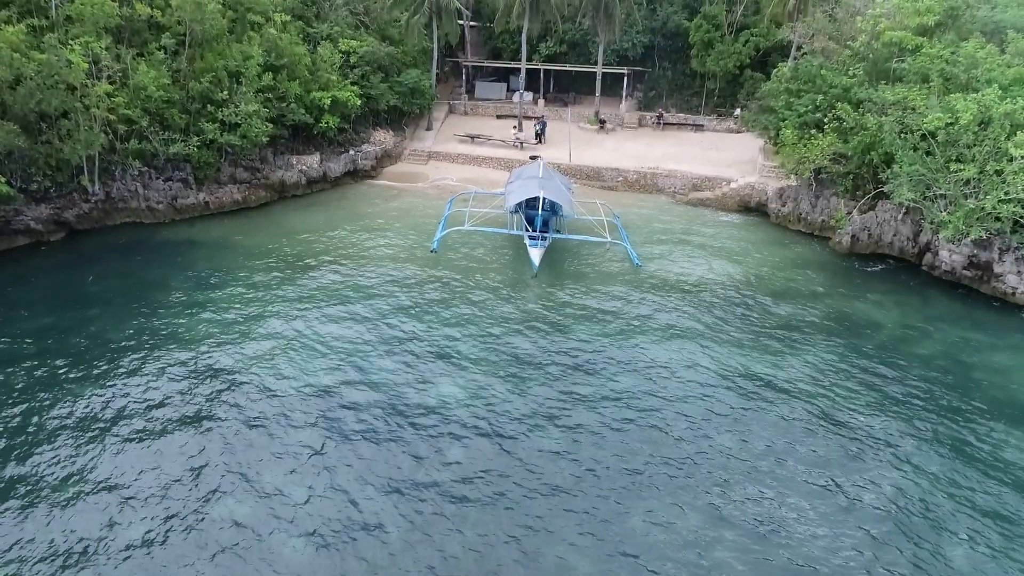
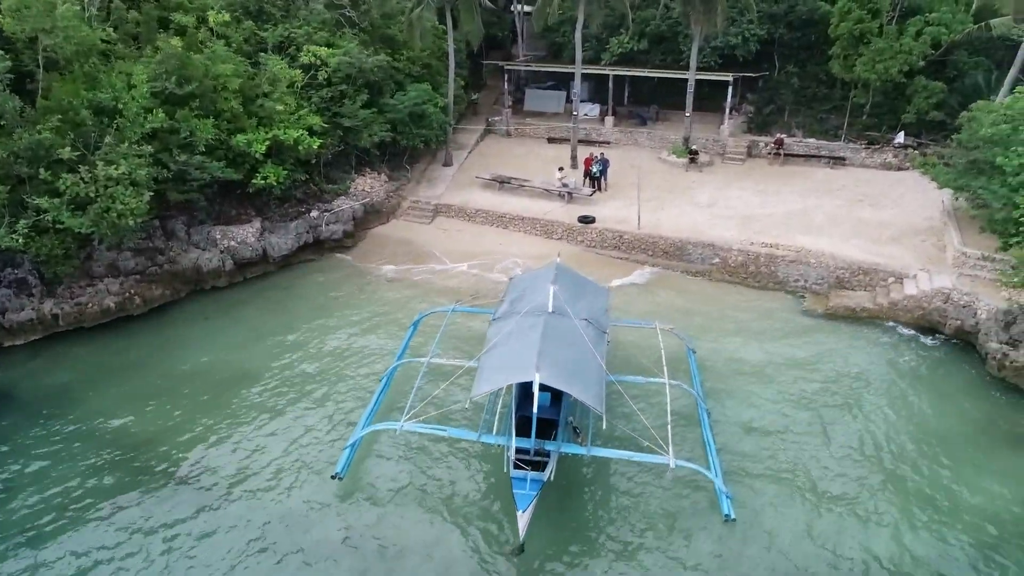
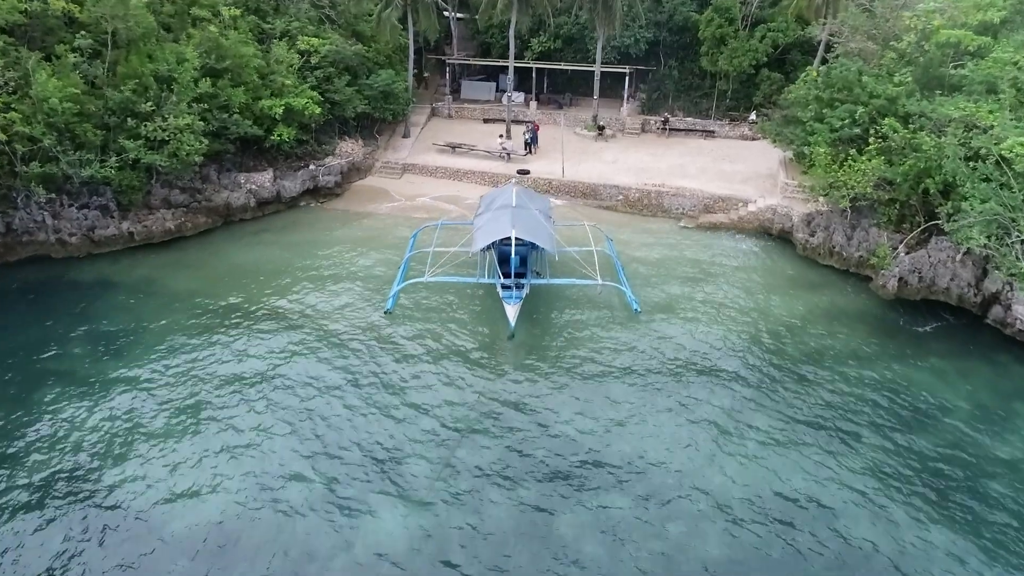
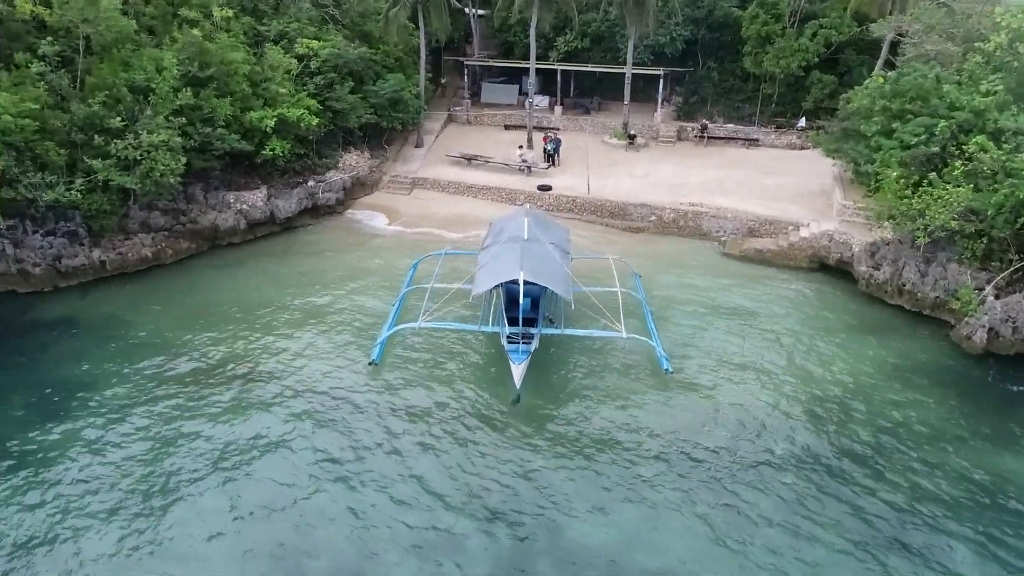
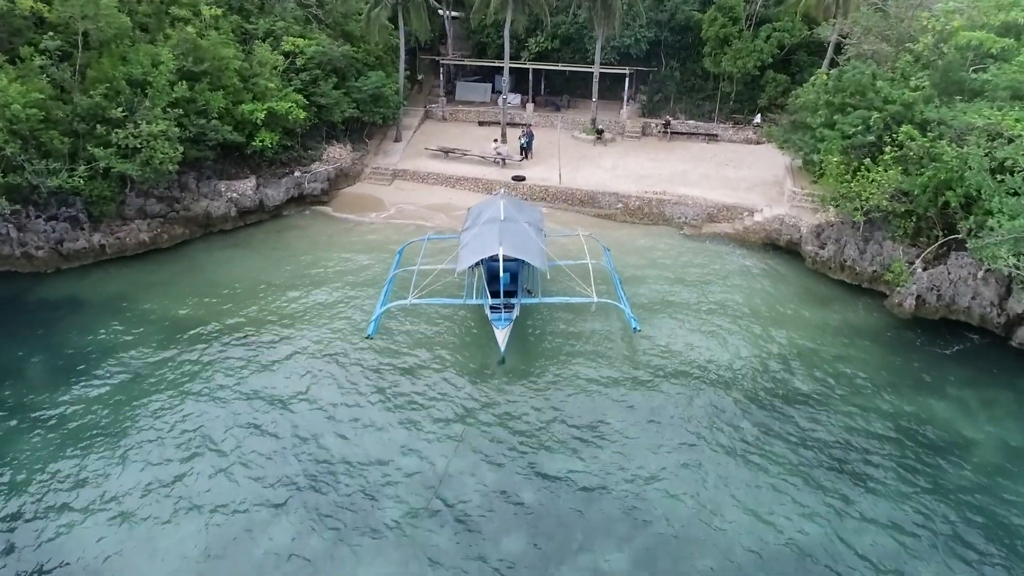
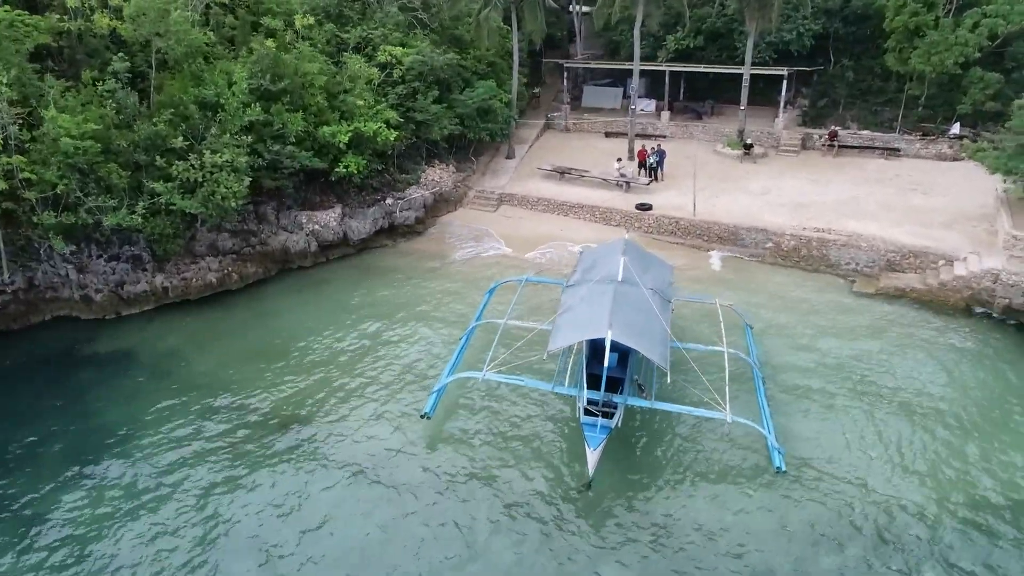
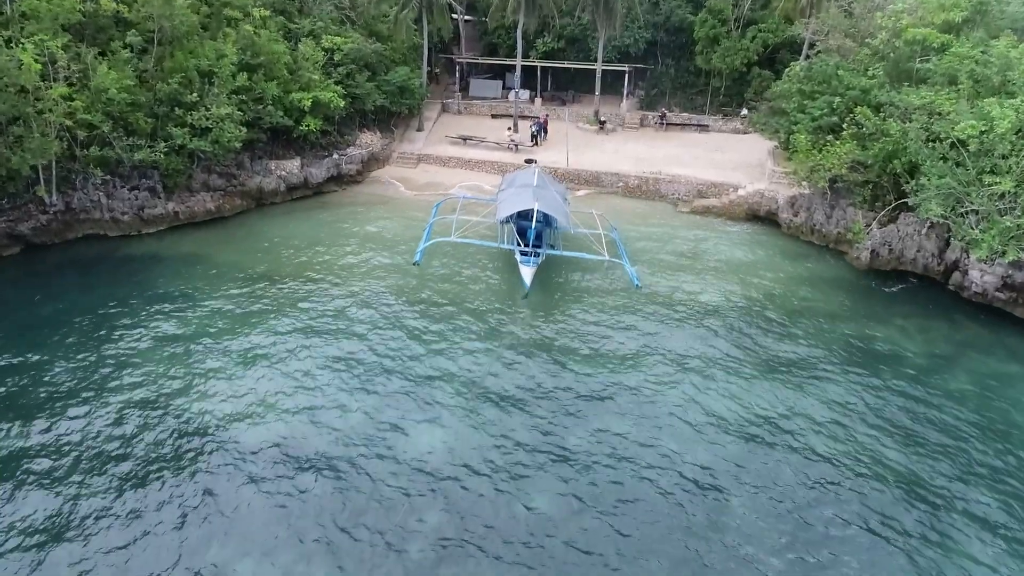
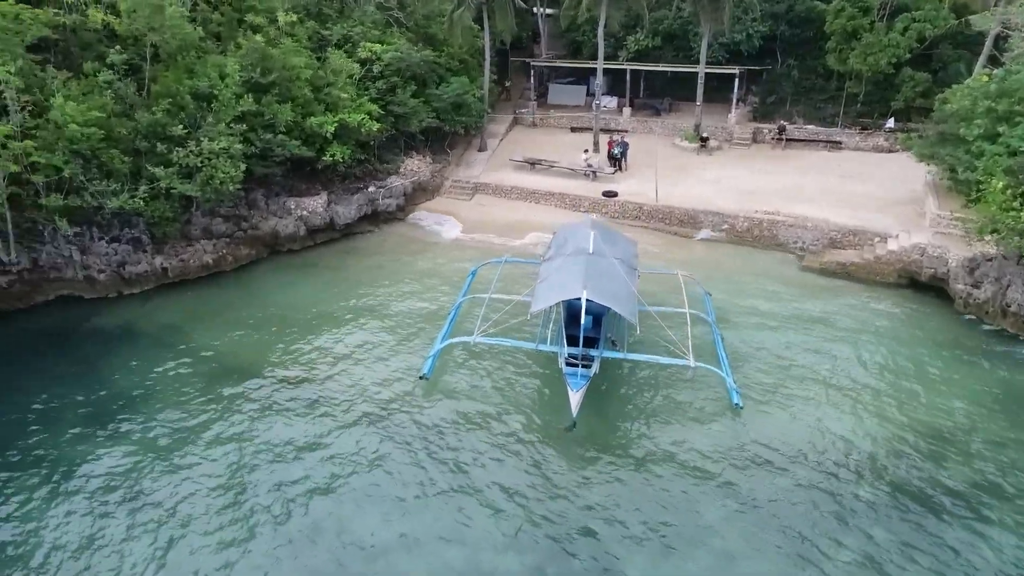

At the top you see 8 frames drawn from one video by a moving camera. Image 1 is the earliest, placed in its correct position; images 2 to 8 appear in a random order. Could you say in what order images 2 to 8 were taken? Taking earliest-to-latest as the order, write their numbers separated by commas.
7, 3, 5, 4, 8, 6, 2
